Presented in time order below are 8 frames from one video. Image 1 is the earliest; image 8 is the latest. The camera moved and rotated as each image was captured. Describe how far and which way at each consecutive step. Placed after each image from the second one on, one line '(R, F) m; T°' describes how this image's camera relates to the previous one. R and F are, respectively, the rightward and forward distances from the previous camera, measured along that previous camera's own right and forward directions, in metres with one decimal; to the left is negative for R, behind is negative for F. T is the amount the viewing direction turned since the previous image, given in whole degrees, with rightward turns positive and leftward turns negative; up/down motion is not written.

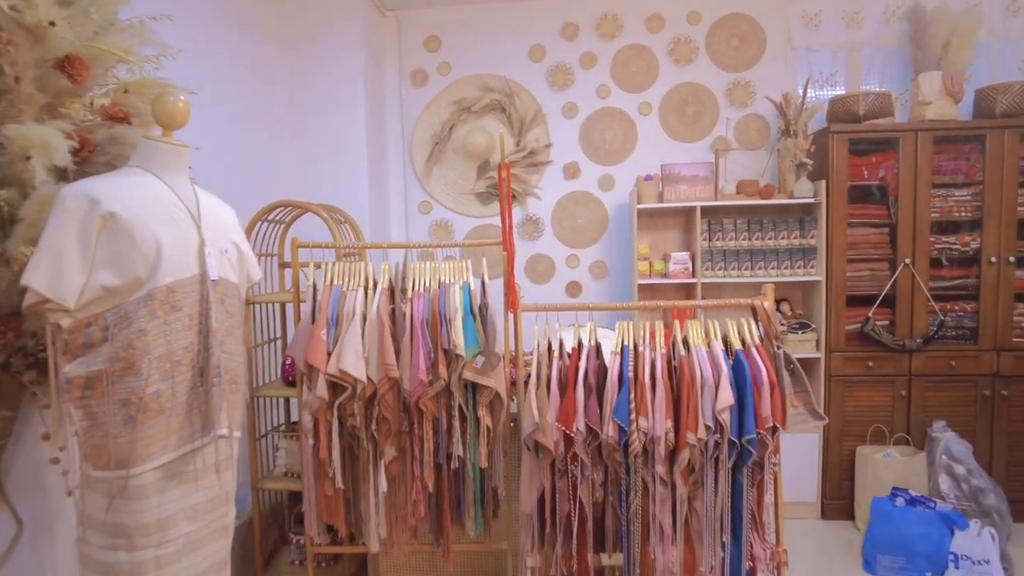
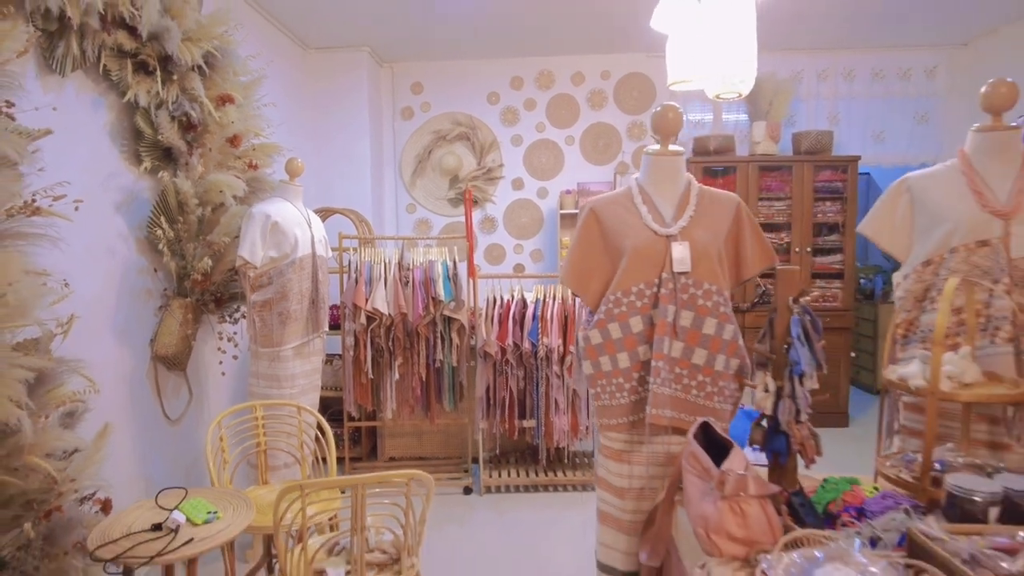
(0.0, -1.3) m; +3°
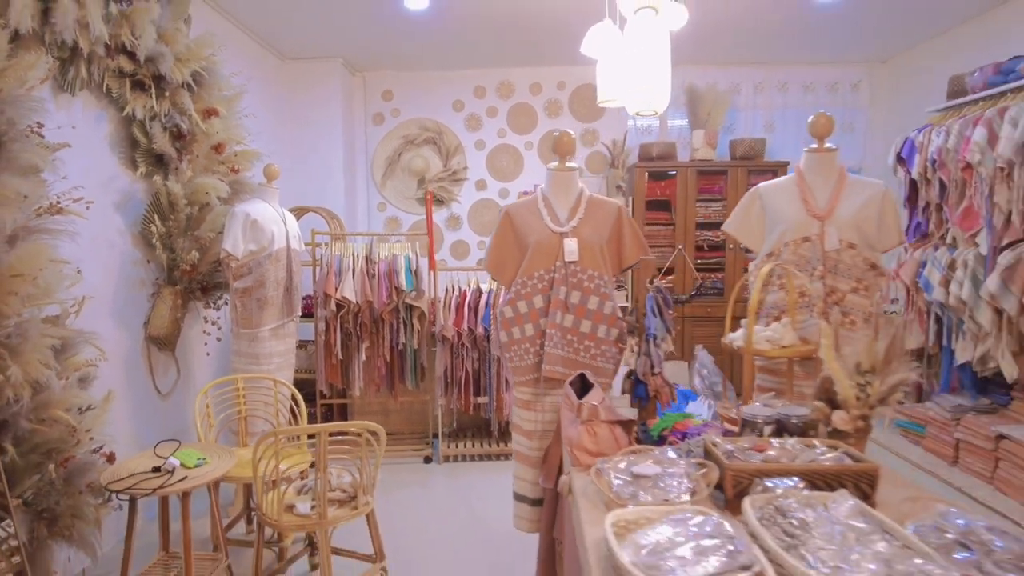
(+0.1, -0.4) m; +1°
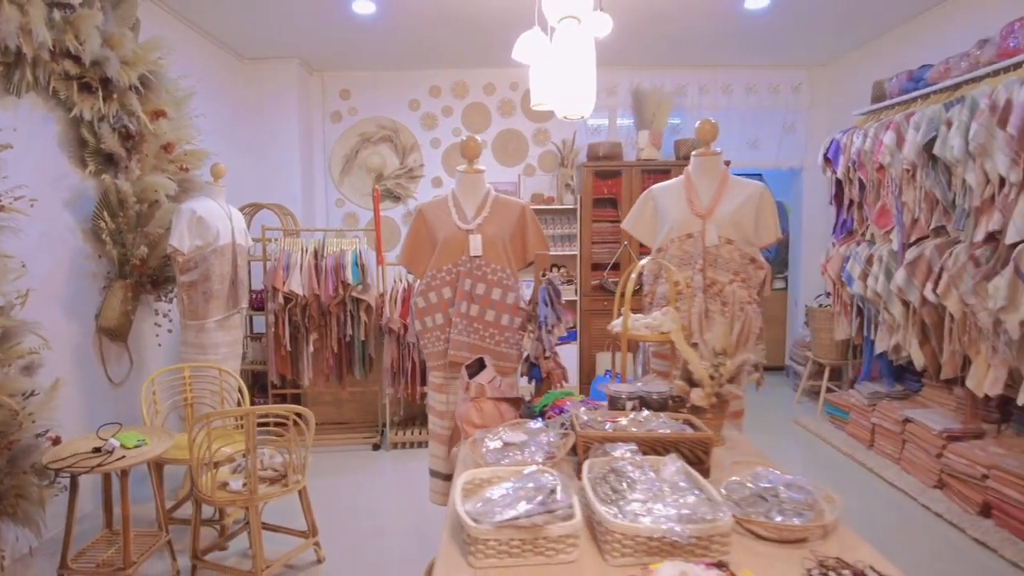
(+0.2, -0.2) m; +1°
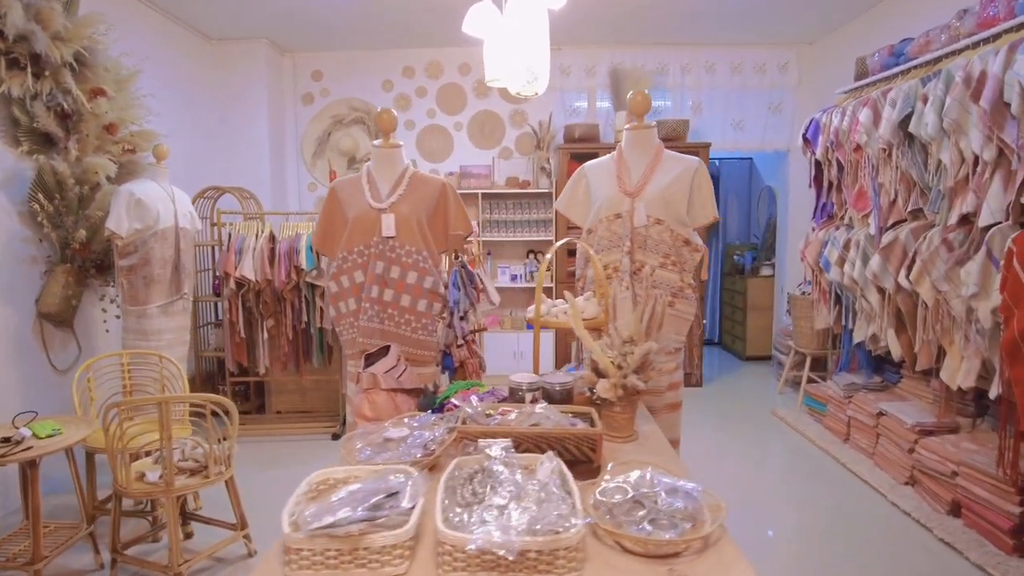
(+0.3, +0.1) m; -1°
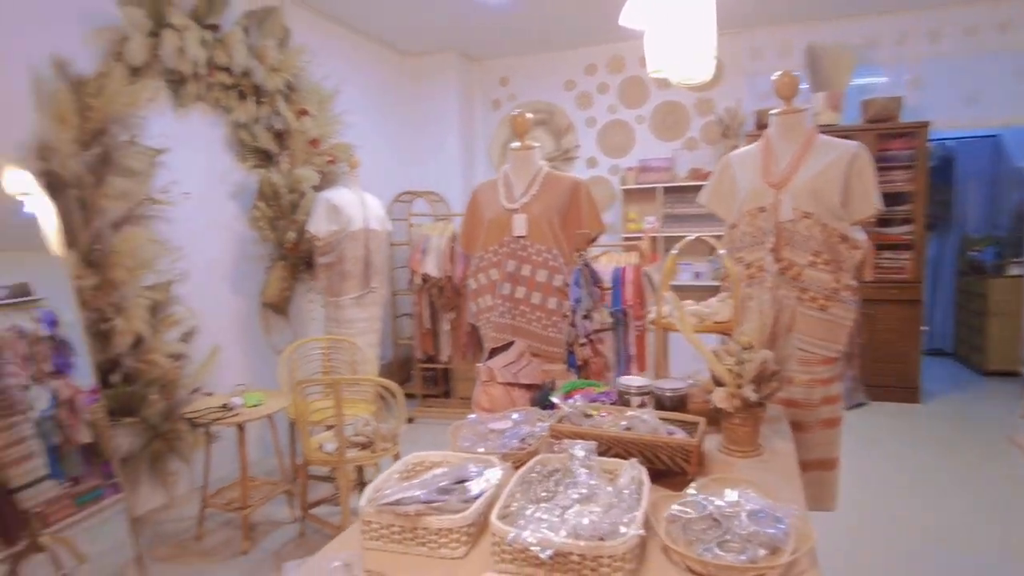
(+0.2, 0.0) m; -18°
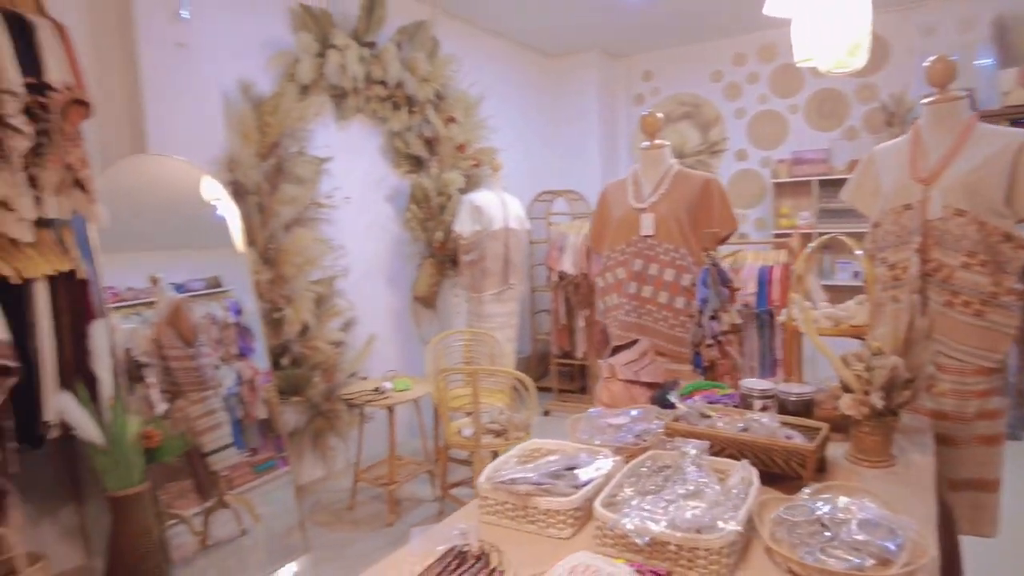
(+0.1, -0.1) m; -13°
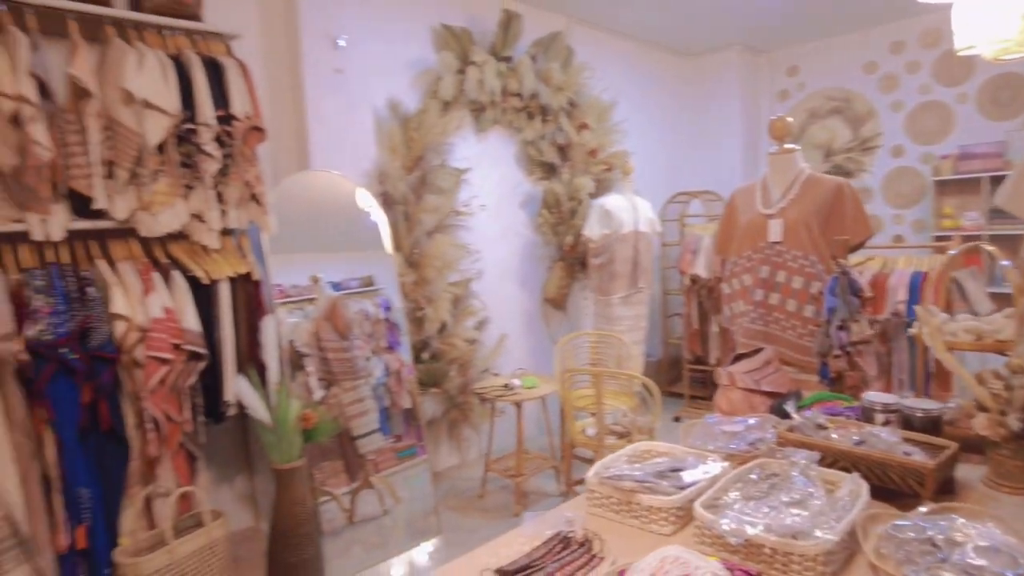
(0.0, -0.1) m; -12°
